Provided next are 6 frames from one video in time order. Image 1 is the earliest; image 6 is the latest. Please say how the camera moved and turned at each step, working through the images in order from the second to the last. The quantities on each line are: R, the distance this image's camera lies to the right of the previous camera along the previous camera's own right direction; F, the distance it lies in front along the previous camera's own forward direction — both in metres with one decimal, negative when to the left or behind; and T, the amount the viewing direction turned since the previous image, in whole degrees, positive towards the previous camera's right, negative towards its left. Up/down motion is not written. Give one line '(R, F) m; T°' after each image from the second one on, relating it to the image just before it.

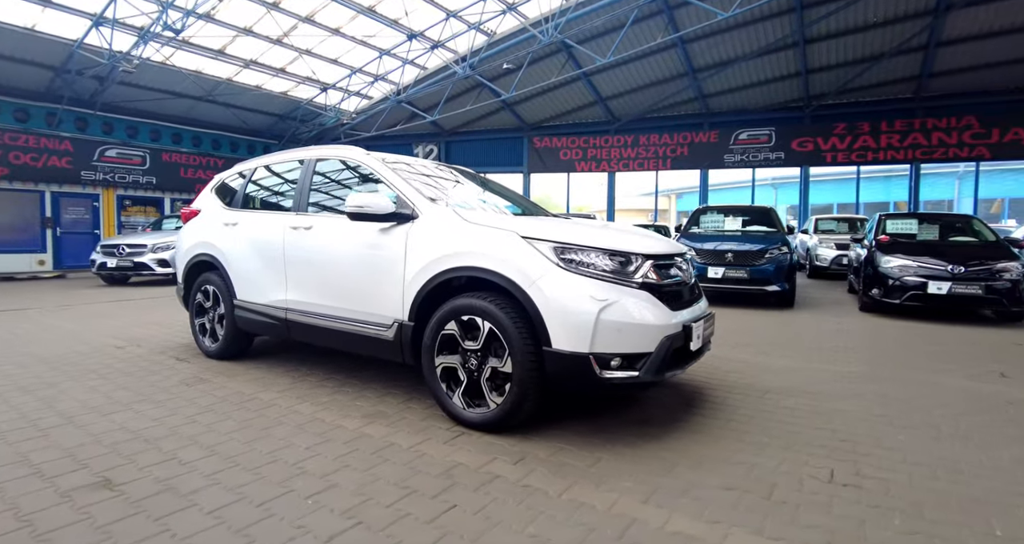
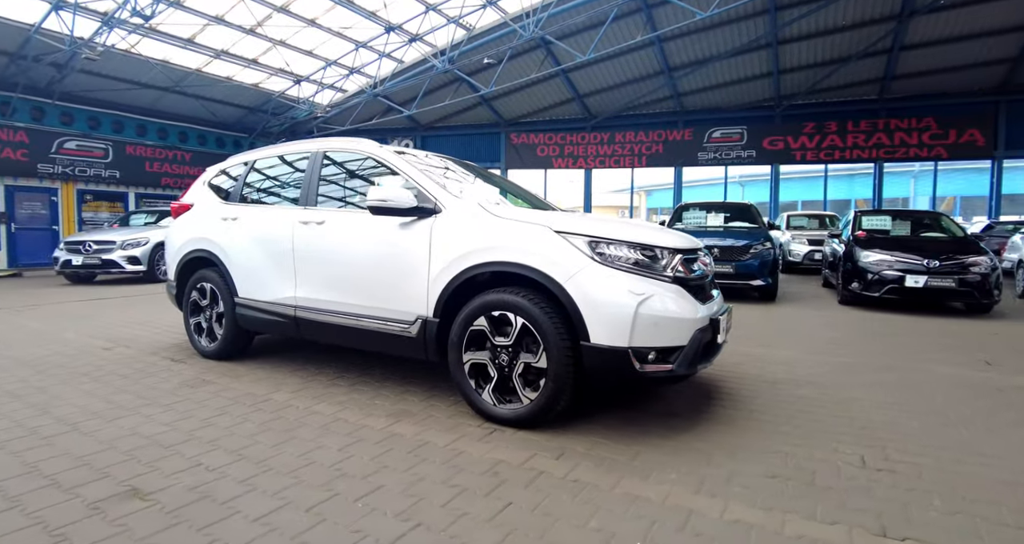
(-0.4, 0.0) m; +3°
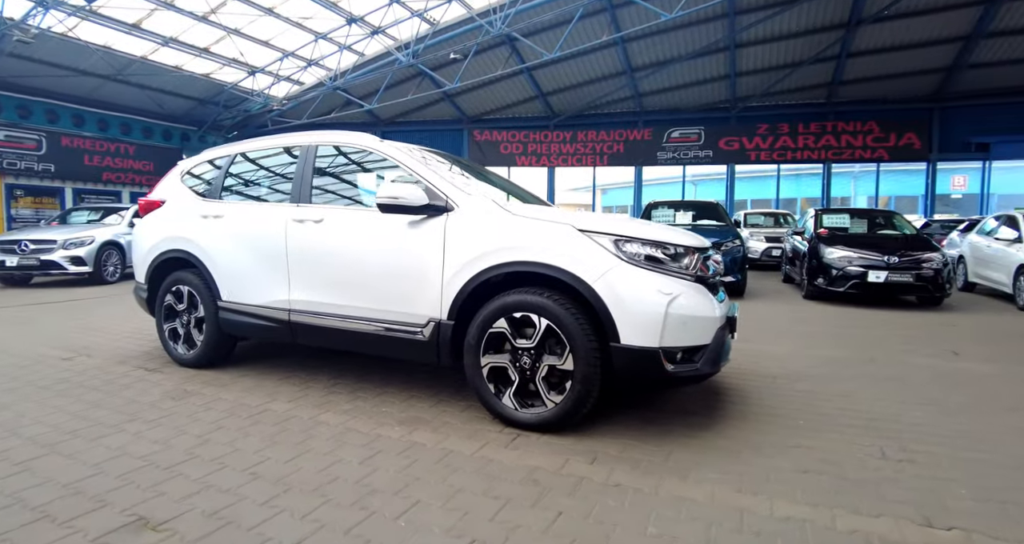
(-0.4, +0.1) m; +5°
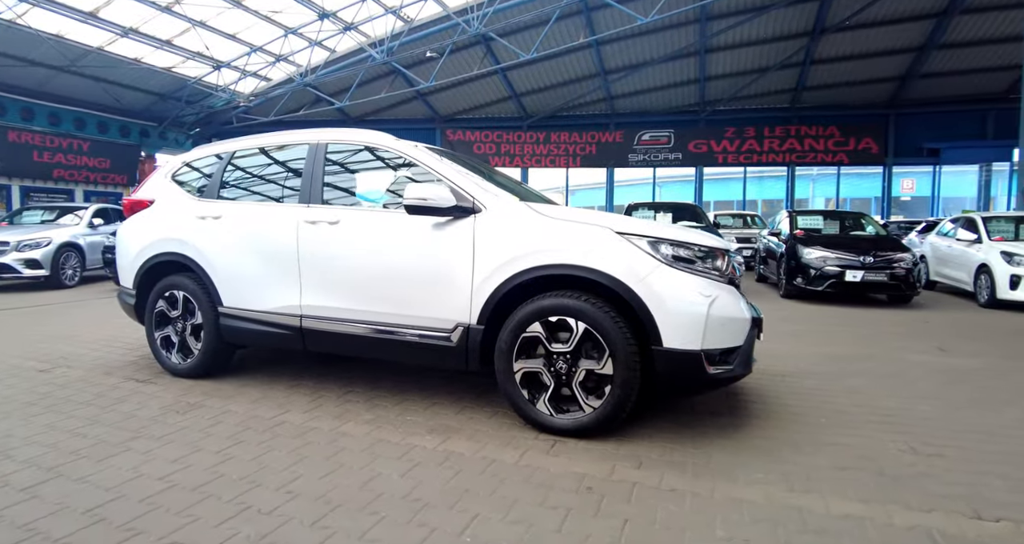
(-0.4, +0.1) m; +4°
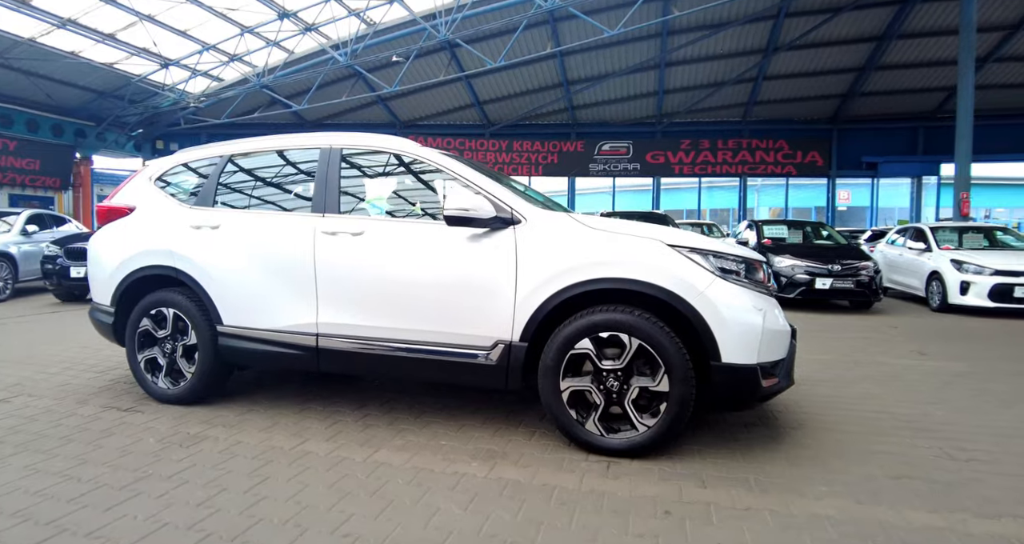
(-0.5, +0.2) m; +6°
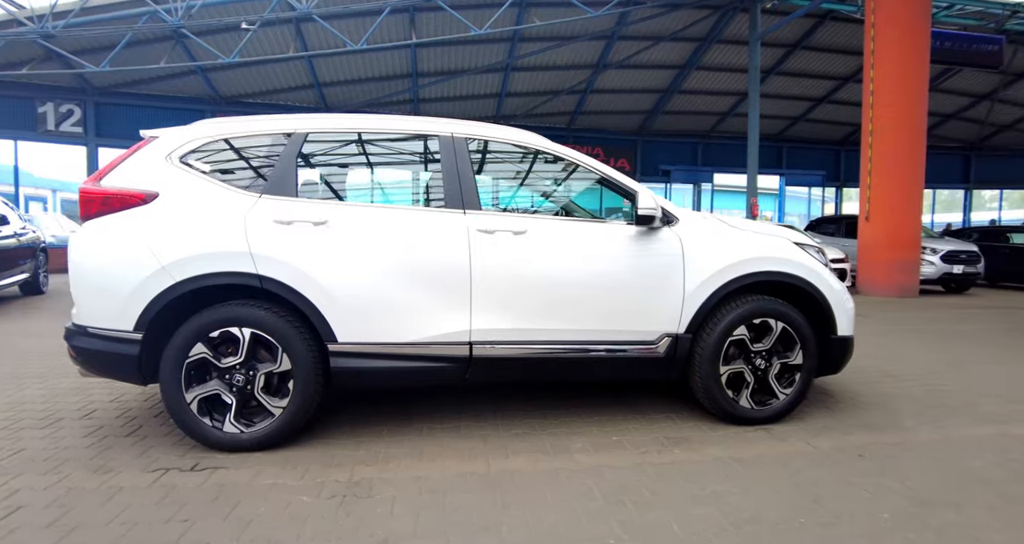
(-2.1, +0.5) m; +22°
